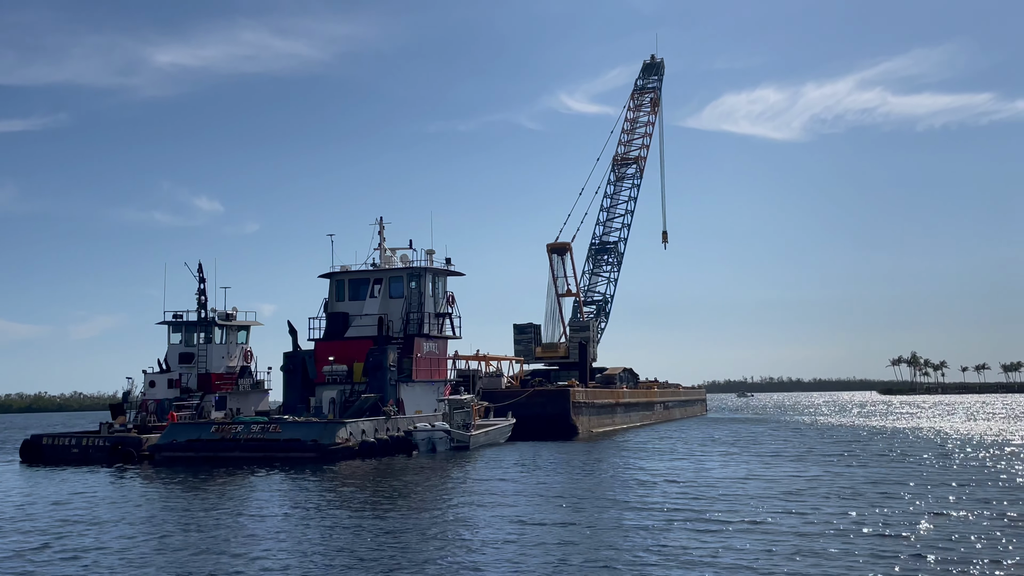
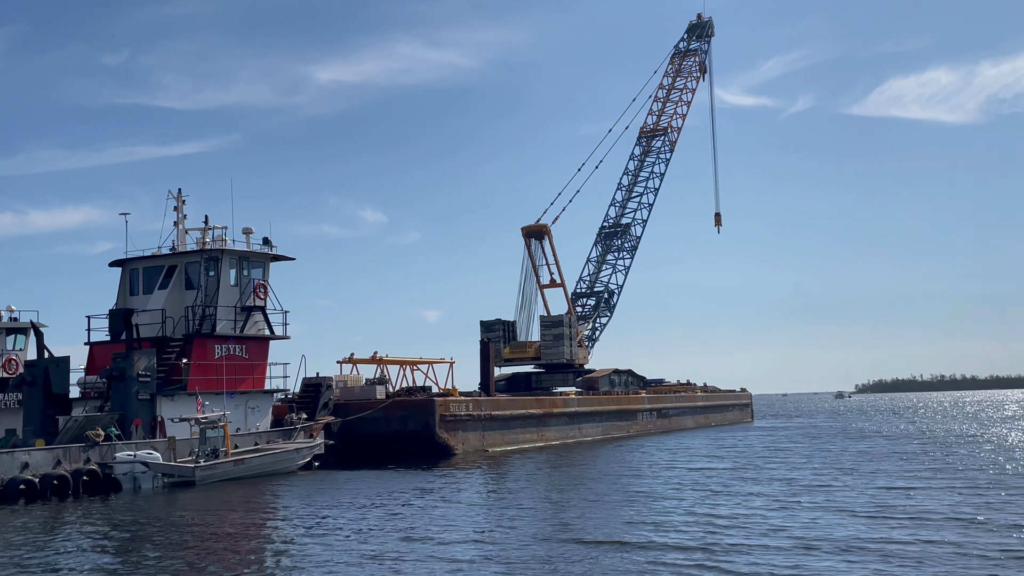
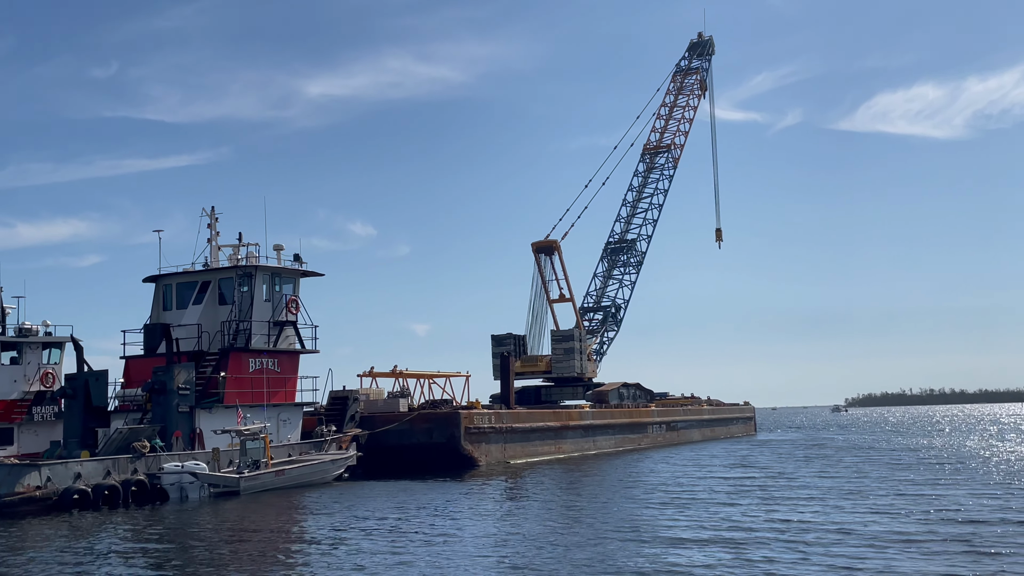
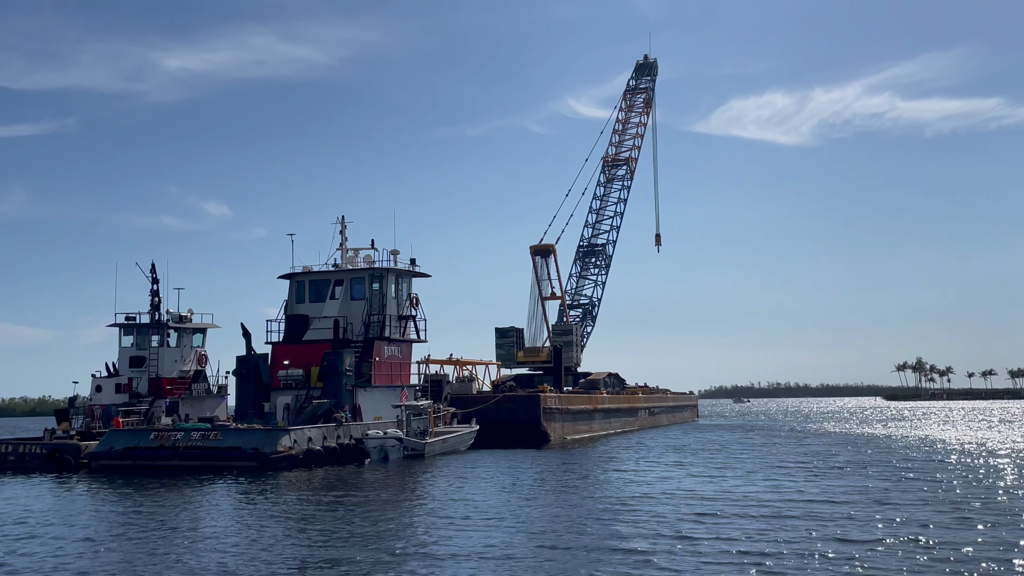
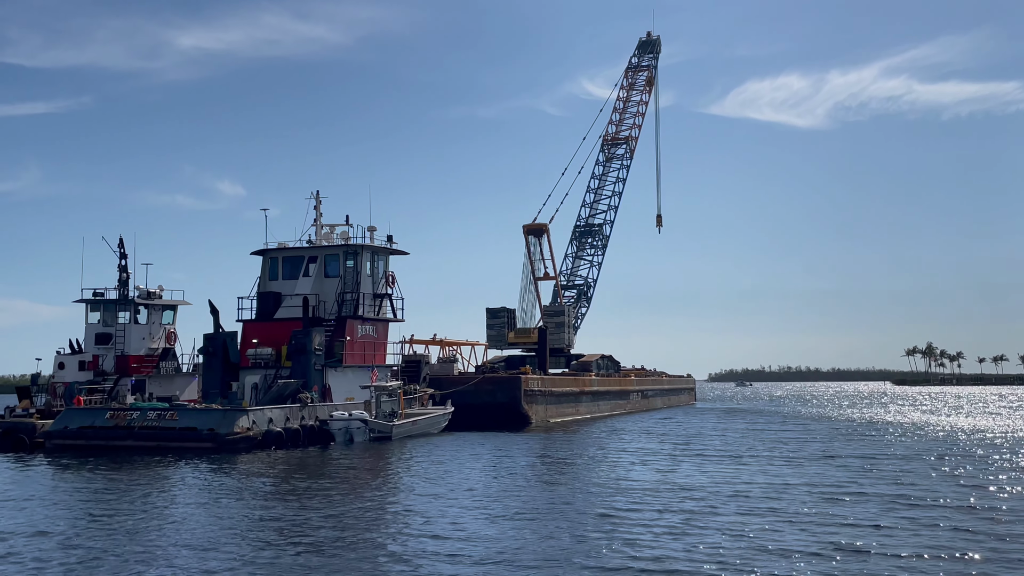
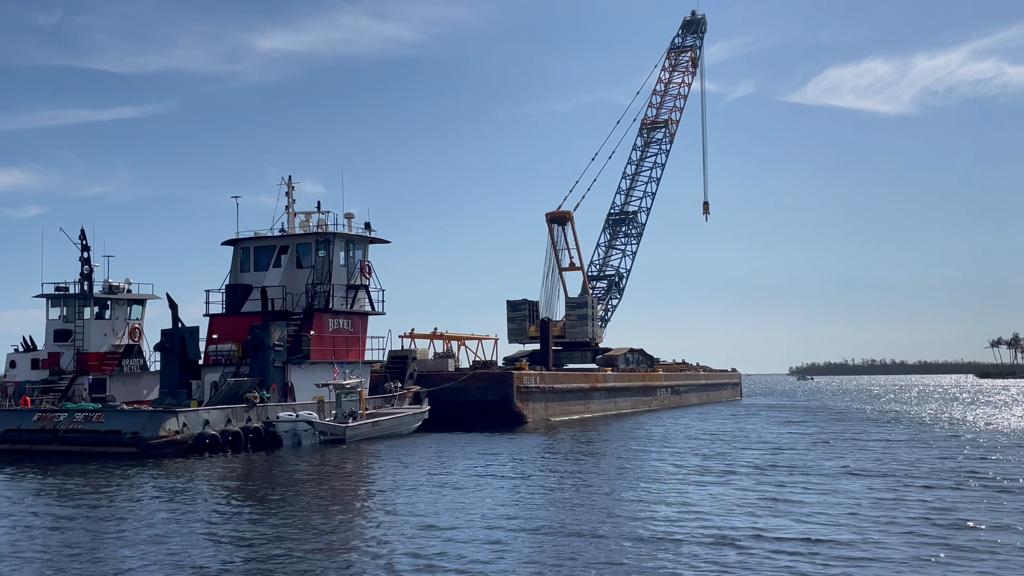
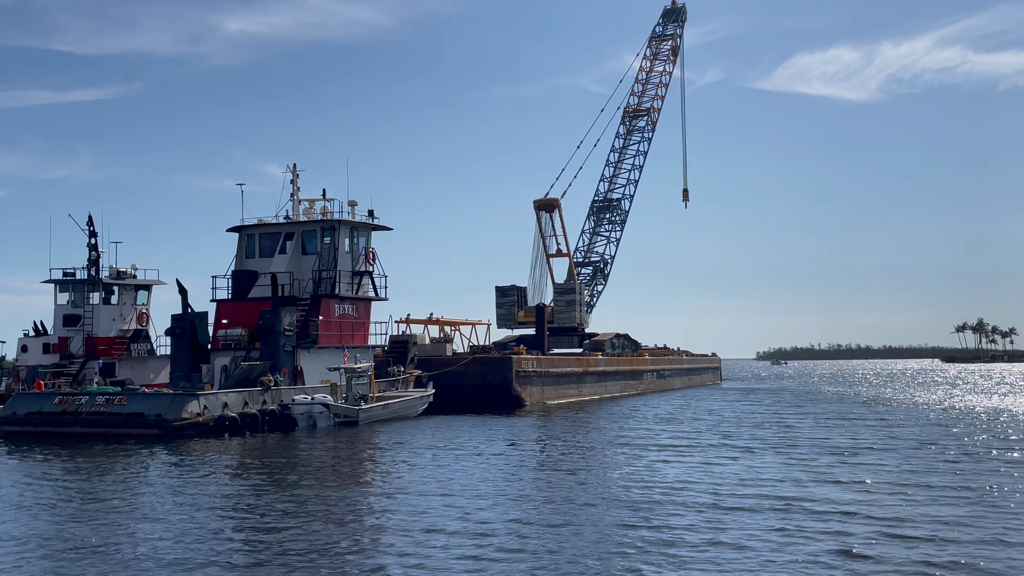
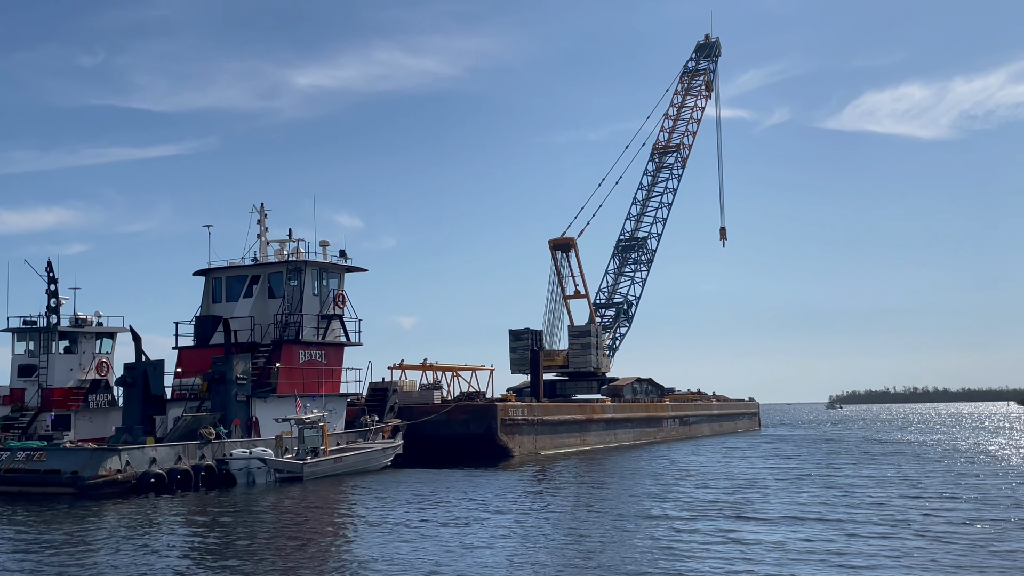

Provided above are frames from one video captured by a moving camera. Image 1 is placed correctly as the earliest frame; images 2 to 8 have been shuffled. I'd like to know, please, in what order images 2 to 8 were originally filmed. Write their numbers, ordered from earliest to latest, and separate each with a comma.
4, 5, 7, 6, 8, 3, 2
